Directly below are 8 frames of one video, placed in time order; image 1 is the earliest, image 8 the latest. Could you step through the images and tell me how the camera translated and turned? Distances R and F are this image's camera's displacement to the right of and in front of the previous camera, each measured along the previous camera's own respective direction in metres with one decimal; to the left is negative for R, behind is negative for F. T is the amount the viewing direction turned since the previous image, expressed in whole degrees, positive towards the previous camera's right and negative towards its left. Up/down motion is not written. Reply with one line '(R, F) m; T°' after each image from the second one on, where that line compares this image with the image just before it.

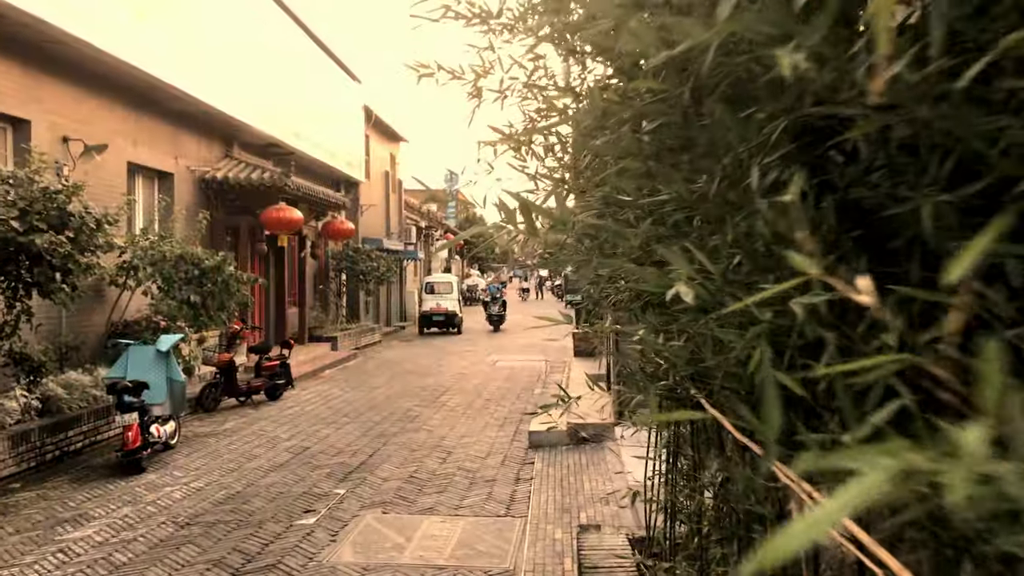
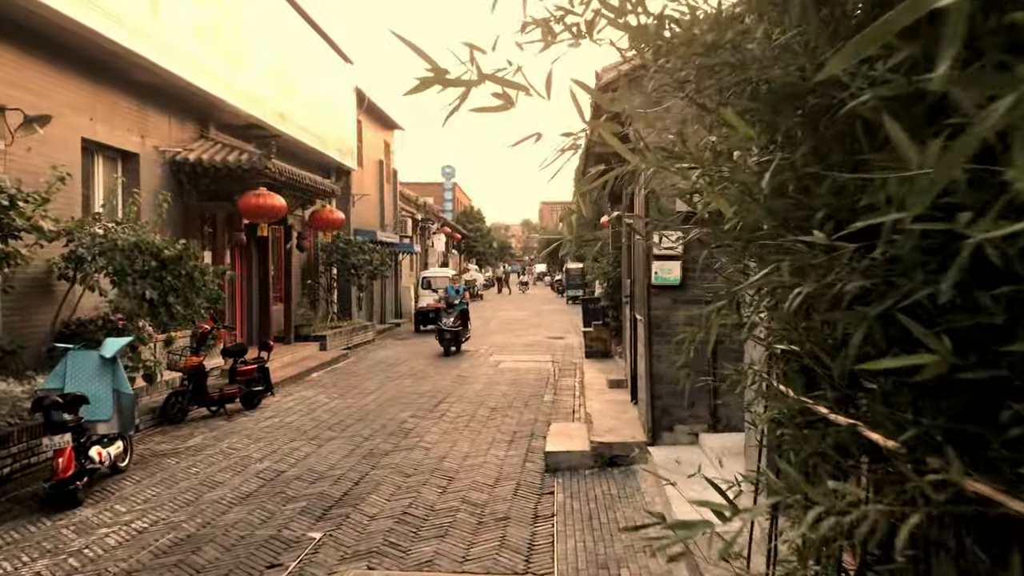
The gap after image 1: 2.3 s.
(-0.1, +1.2) m; 0°
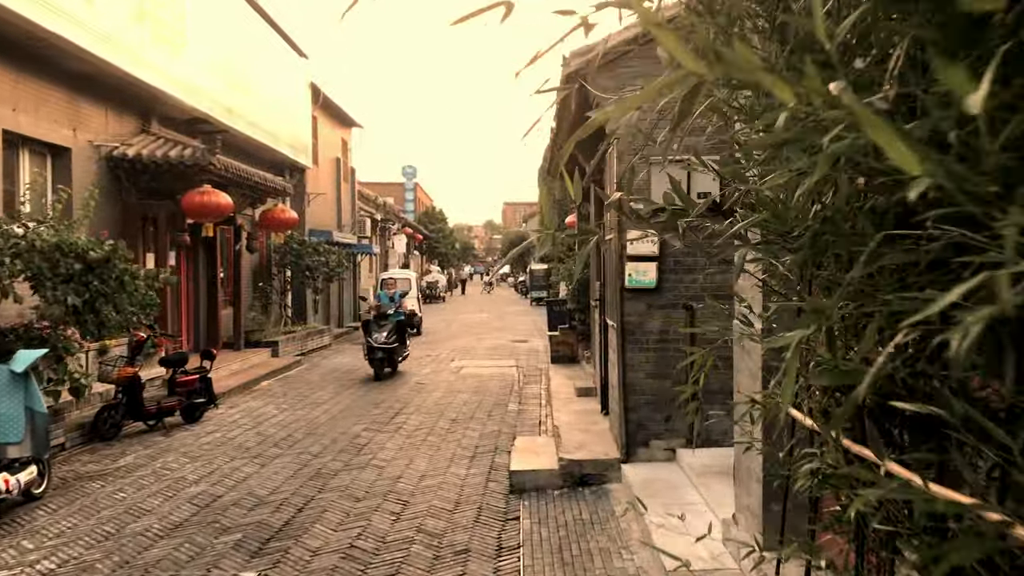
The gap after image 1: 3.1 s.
(0.0, +0.6) m; +2°
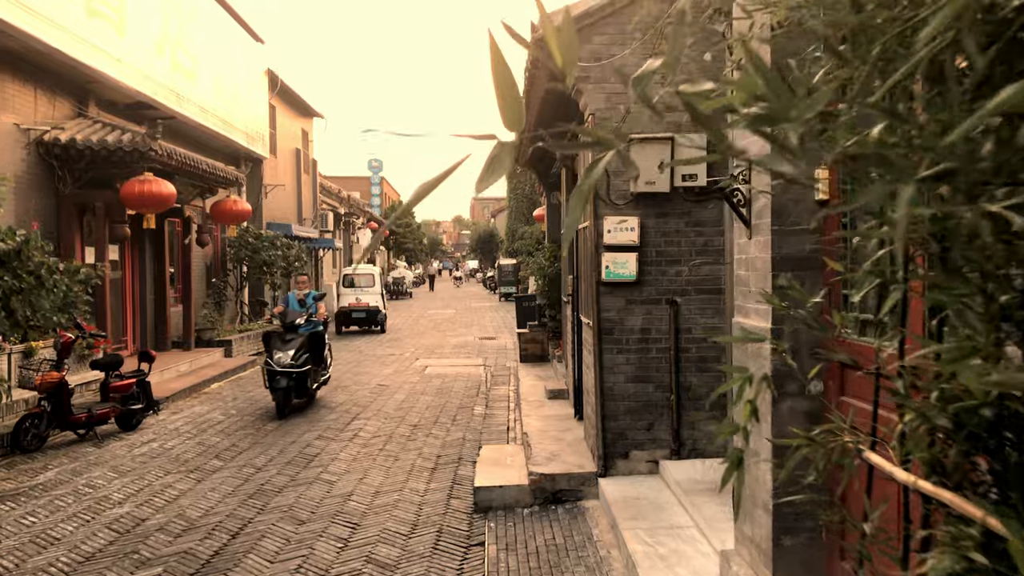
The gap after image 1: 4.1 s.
(0.0, +0.6) m; +2°
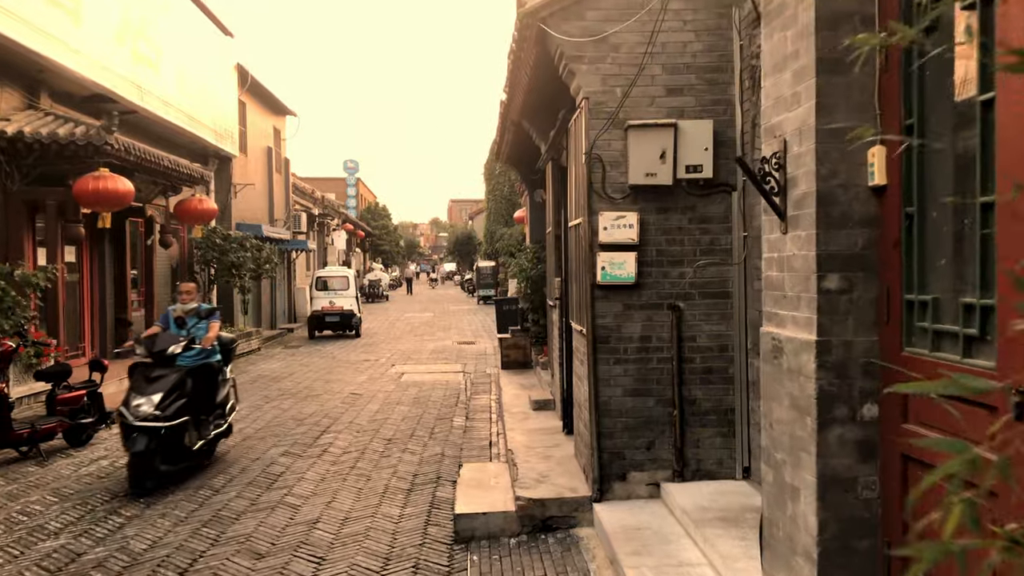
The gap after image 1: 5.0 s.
(0.0, +0.5) m; +1°
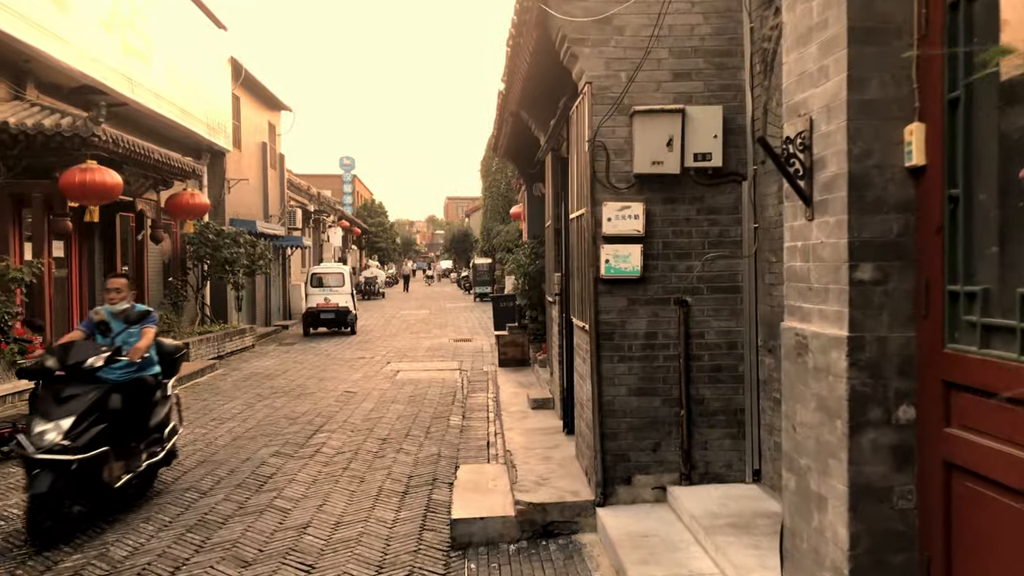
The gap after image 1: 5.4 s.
(0.0, +0.2) m; 0°
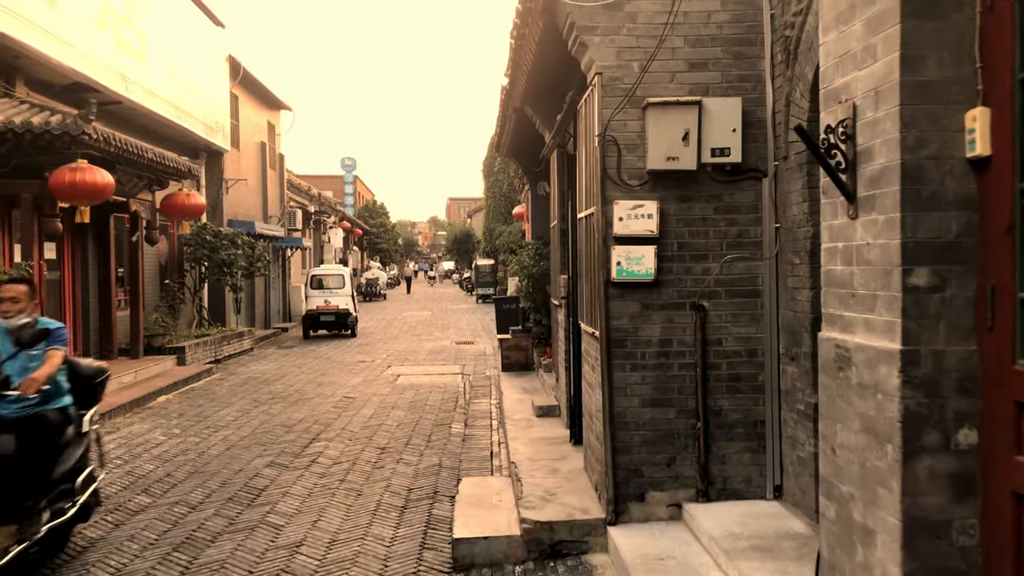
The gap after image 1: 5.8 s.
(0.0, +0.3) m; 0°
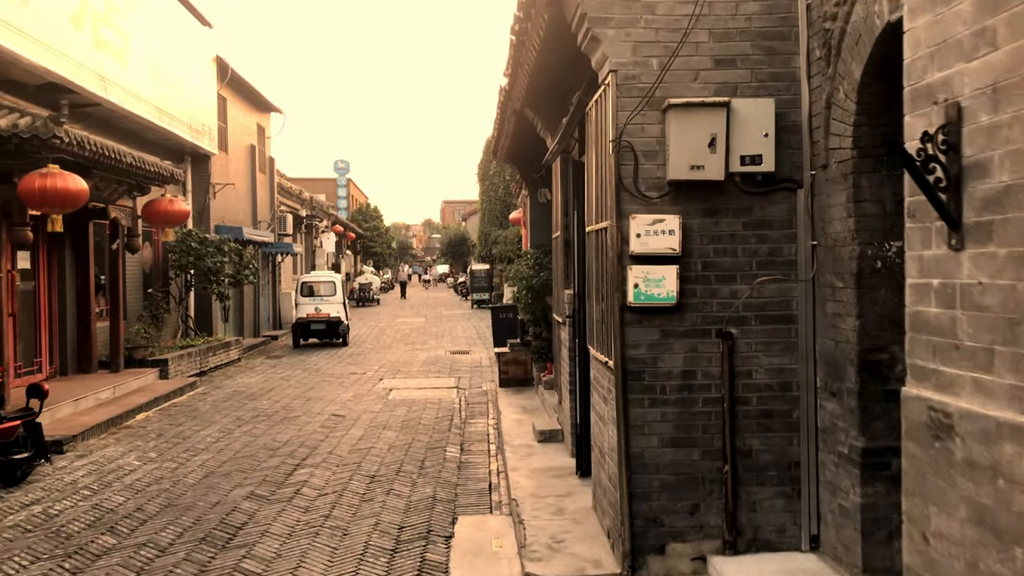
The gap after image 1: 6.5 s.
(0.0, +0.5) m; 0°
